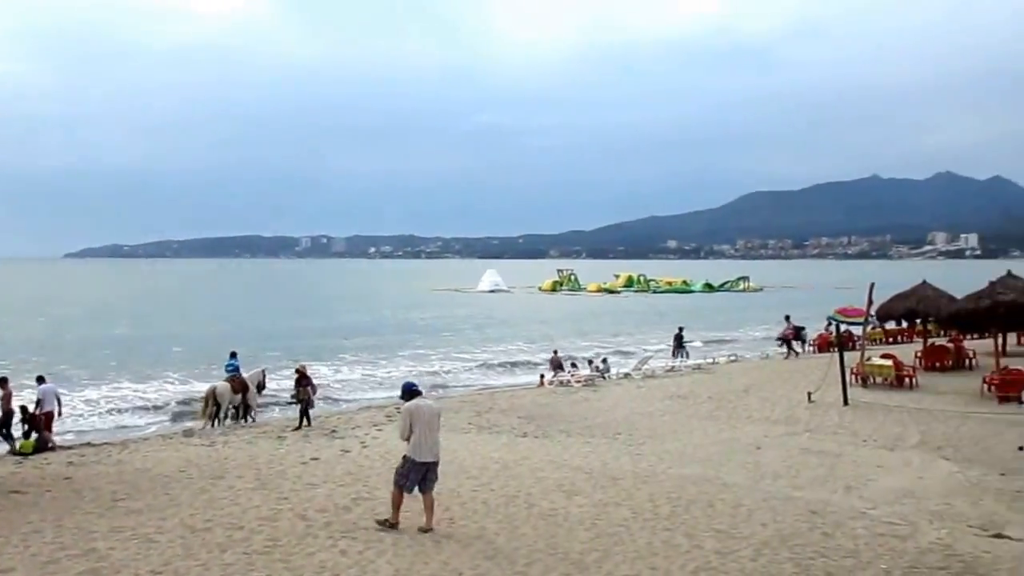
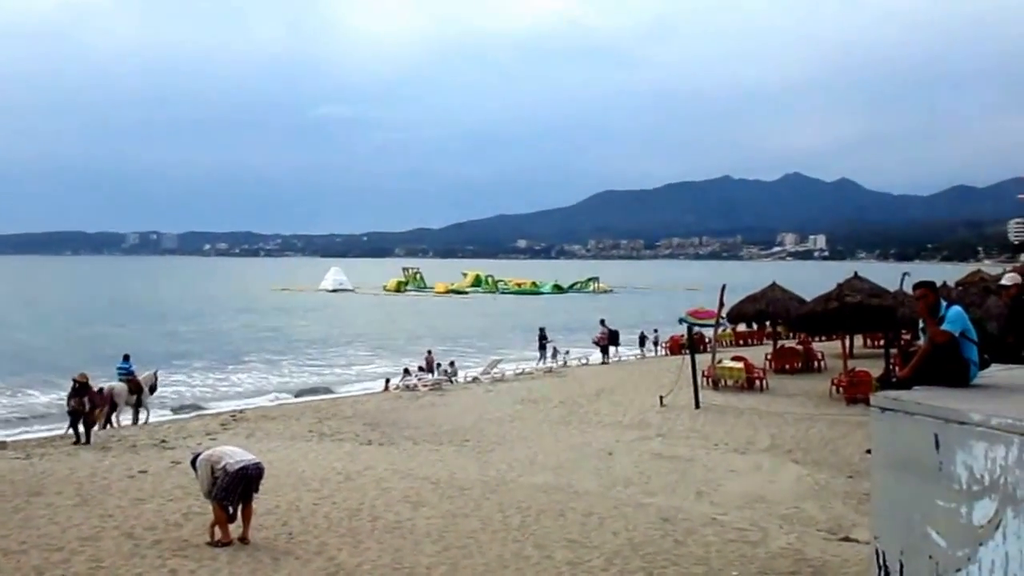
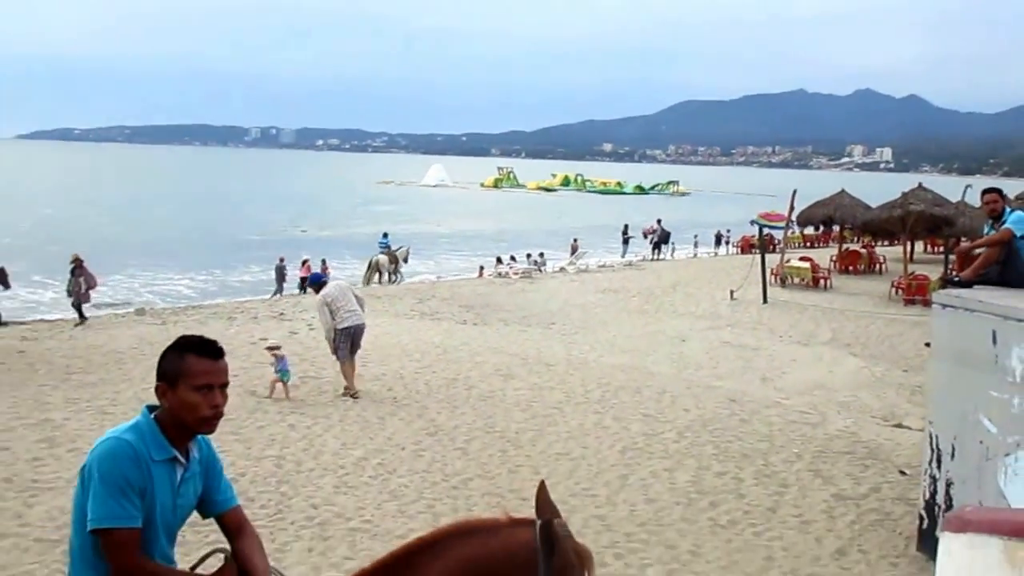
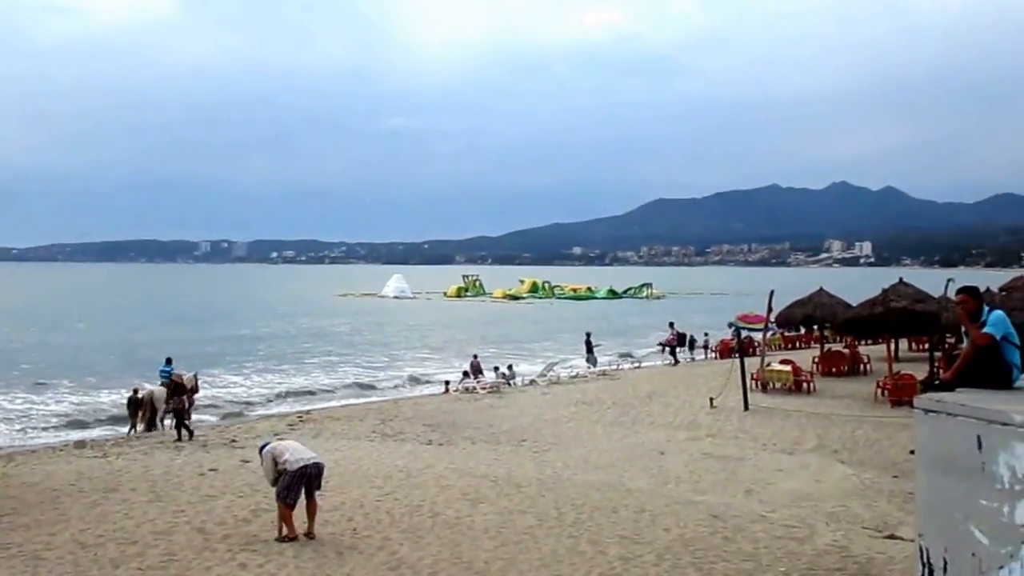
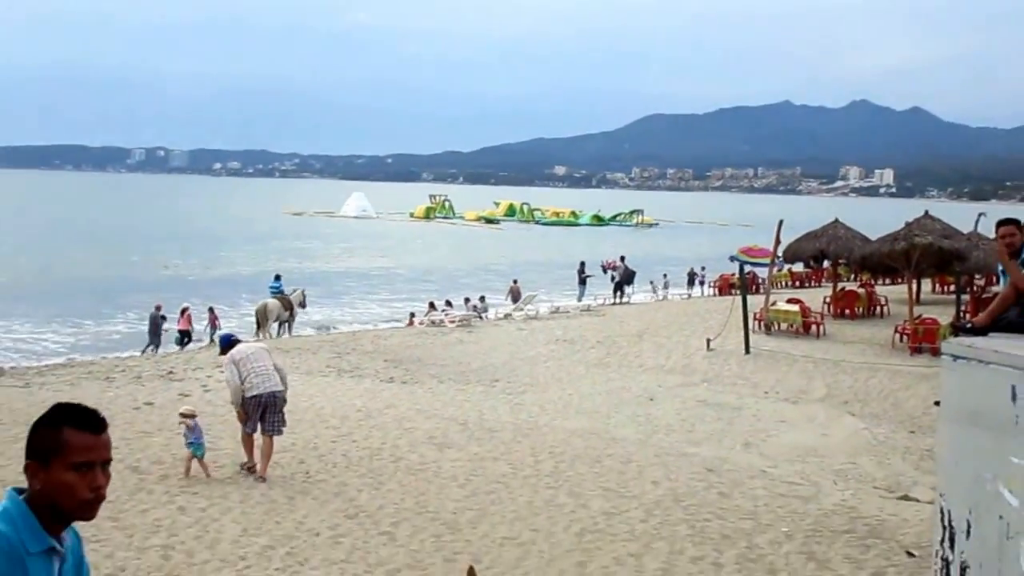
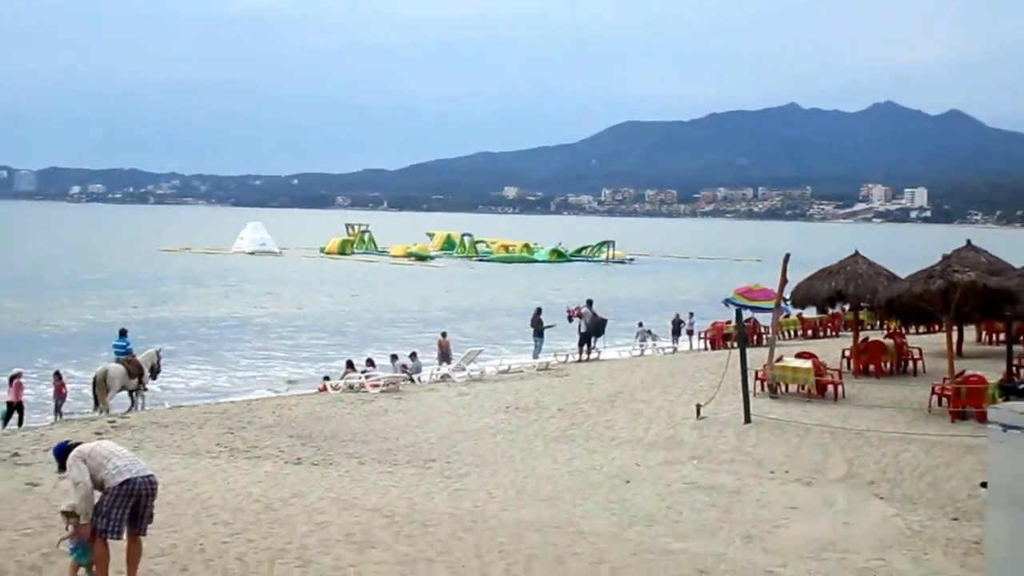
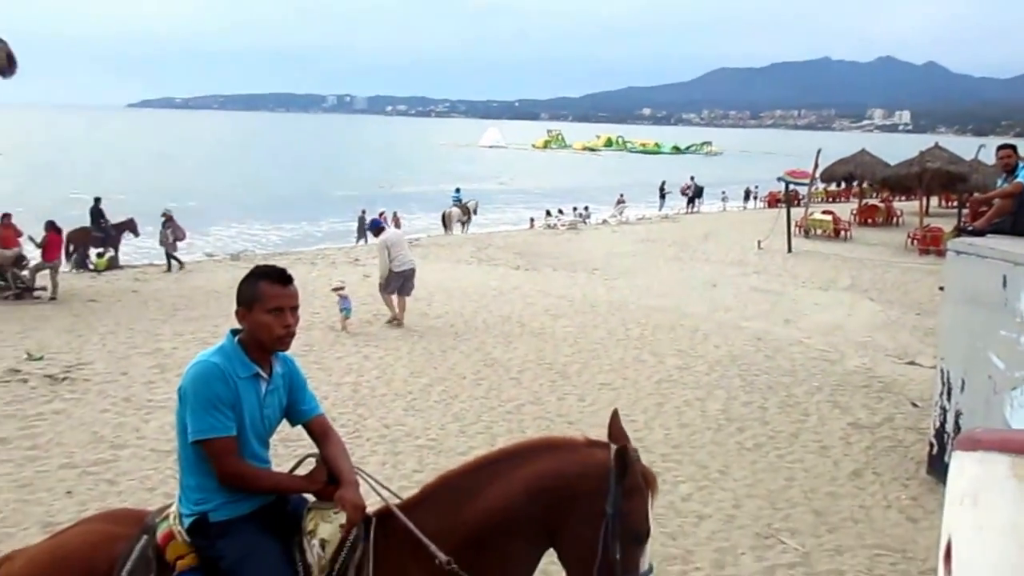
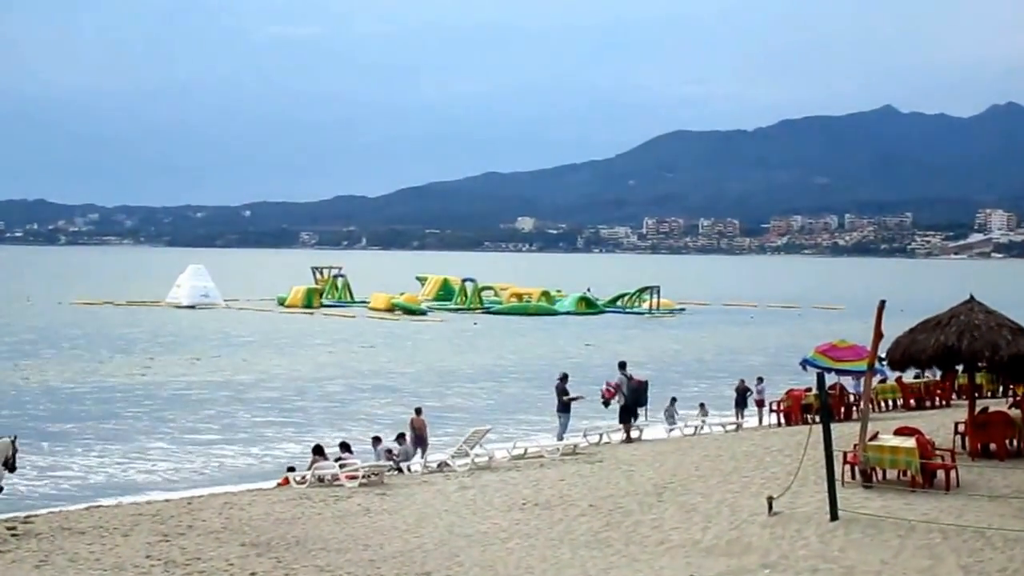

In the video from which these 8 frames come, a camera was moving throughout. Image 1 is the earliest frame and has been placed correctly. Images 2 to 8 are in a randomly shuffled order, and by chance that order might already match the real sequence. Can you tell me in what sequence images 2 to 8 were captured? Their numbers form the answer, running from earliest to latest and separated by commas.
4, 2, 8, 6, 5, 3, 7
